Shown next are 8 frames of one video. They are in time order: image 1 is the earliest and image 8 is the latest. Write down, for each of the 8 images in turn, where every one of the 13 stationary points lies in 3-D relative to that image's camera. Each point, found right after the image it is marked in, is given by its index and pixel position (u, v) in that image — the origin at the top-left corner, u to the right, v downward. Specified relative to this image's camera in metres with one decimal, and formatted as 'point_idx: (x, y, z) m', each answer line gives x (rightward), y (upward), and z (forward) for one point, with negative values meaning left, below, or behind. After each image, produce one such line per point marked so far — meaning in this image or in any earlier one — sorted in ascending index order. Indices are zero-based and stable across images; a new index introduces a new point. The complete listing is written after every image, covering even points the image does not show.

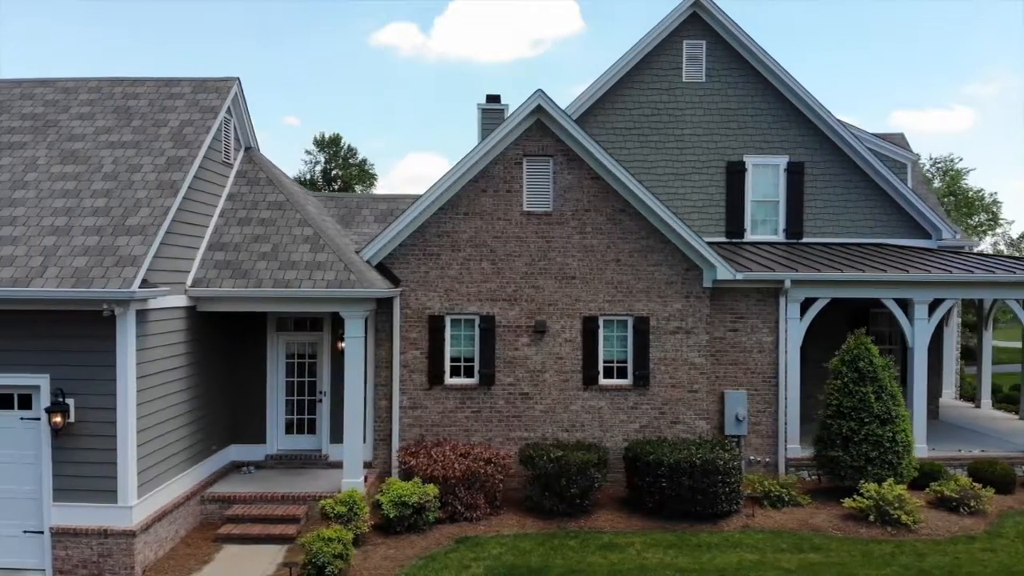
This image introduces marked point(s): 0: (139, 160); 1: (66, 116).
0: (-3.6, +1.2, +9.8) m
1: (-4.7, +1.8, +10.7) m
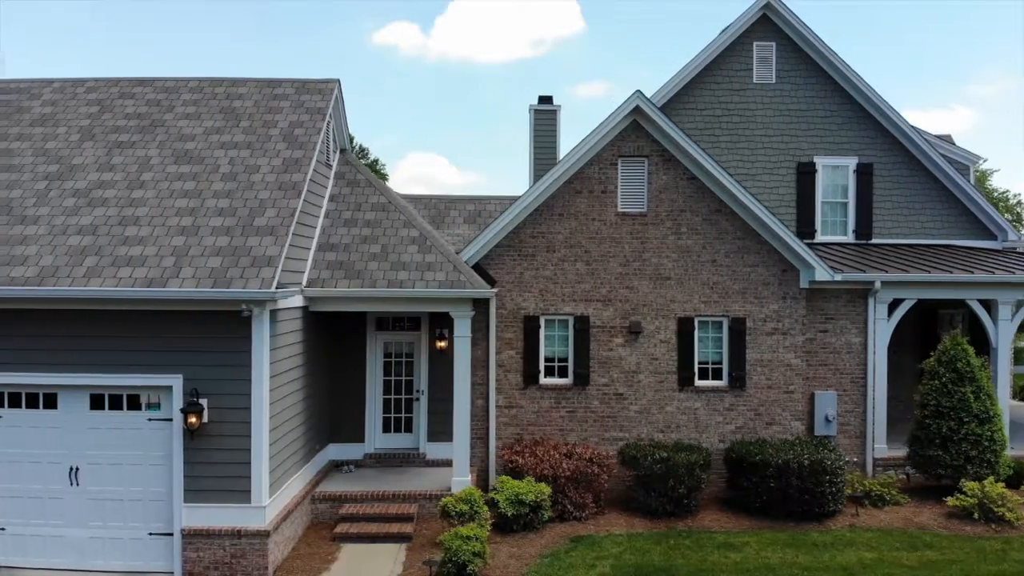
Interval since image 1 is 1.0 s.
0: (-2.5, +1.2, +9.8) m
1: (-3.6, +1.8, +10.7) m
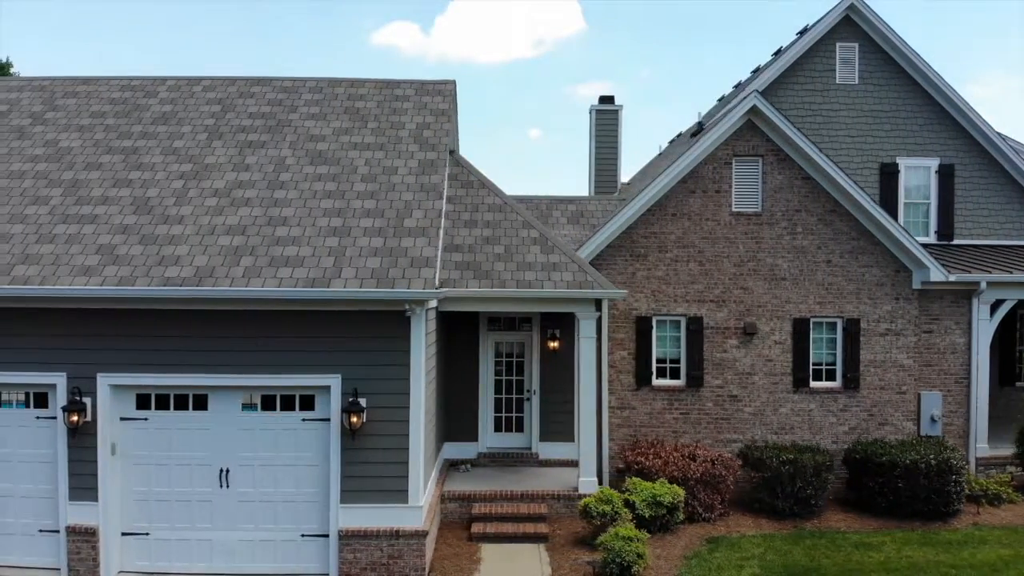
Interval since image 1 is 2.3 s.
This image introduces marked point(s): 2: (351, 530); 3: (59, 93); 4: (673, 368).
0: (-1.2, +1.2, +9.8) m
1: (-2.3, +1.8, +10.6) m
2: (-1.4, -2.1, +8.5) m
3: (-4.9, +2.1, +11.0) m
4: (+1.9, -0.9, +11.4) m
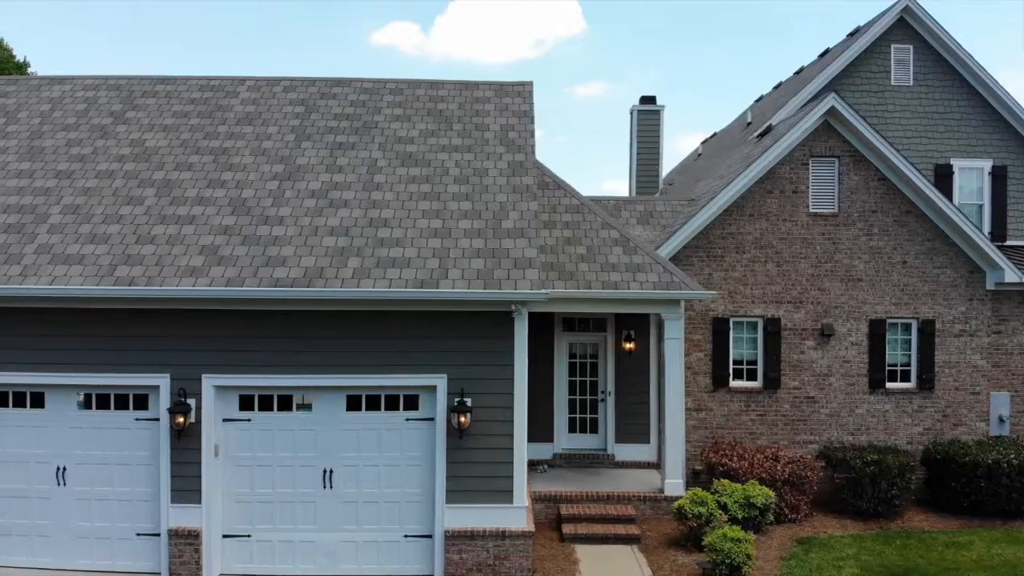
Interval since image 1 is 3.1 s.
0: (-0.3, +1.2, +9.8) m
1: (-1.4, +1.8, +10.6) m
2: (-0.5, -2.1, +8.5) m
3: (-4.1, +2.1, +10.9) m
4: (+2.7, -0.9, +11.4) m
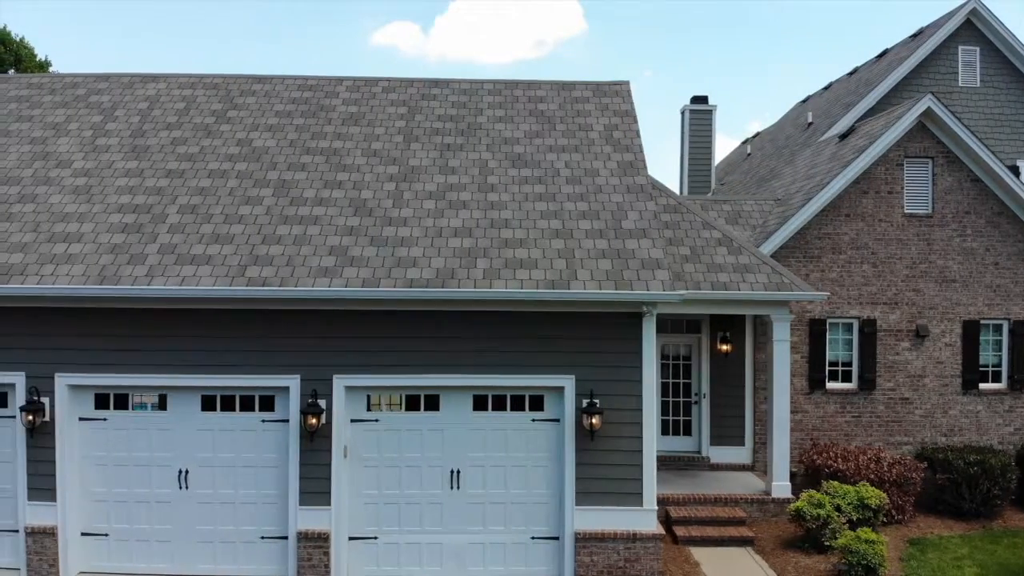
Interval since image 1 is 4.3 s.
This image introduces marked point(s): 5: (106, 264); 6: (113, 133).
0: (+0.8, +1.2, +9.7) m
1: (-0.3, +1.8, +10.6) m
2: (+0.6, -2.1, +8.4) m
3: (-3.0, +2.1, +10.8) m
4: (+3.8, -0.9, +11.5) m
5: (-3.4, +0.2, +8.4) m
6: (-4.0, +1.6, +10.1) m
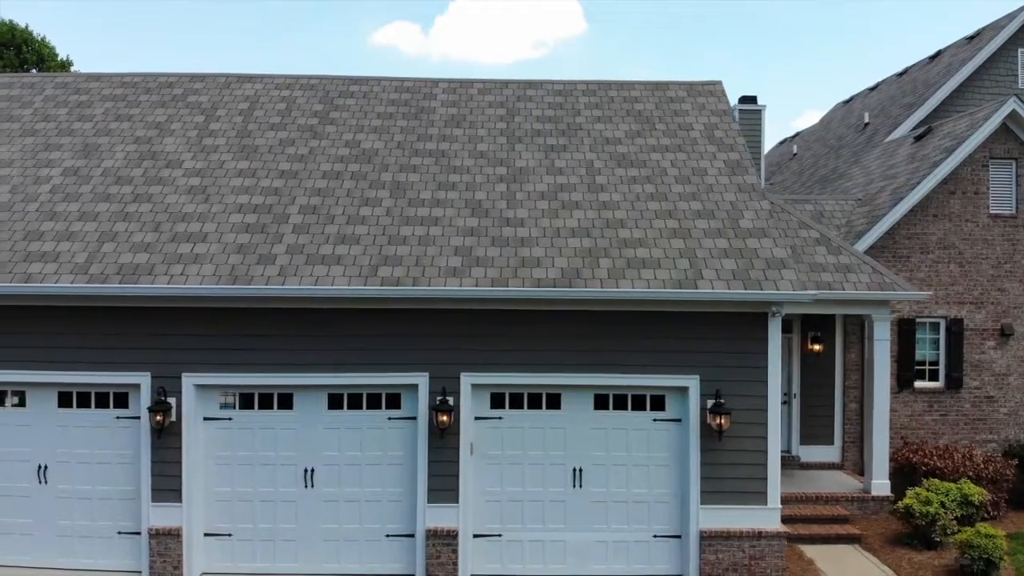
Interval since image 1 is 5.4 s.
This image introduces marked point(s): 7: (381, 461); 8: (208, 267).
0: (+1.9, +1.2, +9.8) m
1: (+0.7, +1.8, +10.6) m
2: (+1.7, -2.1, +8.5) m
3: (-1.9, +2.1, +10.8) m
4: (+4.8, -0.9, +11.6) m
5: (-2.3, +0.2, +8.4) m
6: (-3.0, +1.6, +10.1) m
7: (-1.2, -1.5, +8.7) m
8: (-2.5, +0.2, +8.4) m
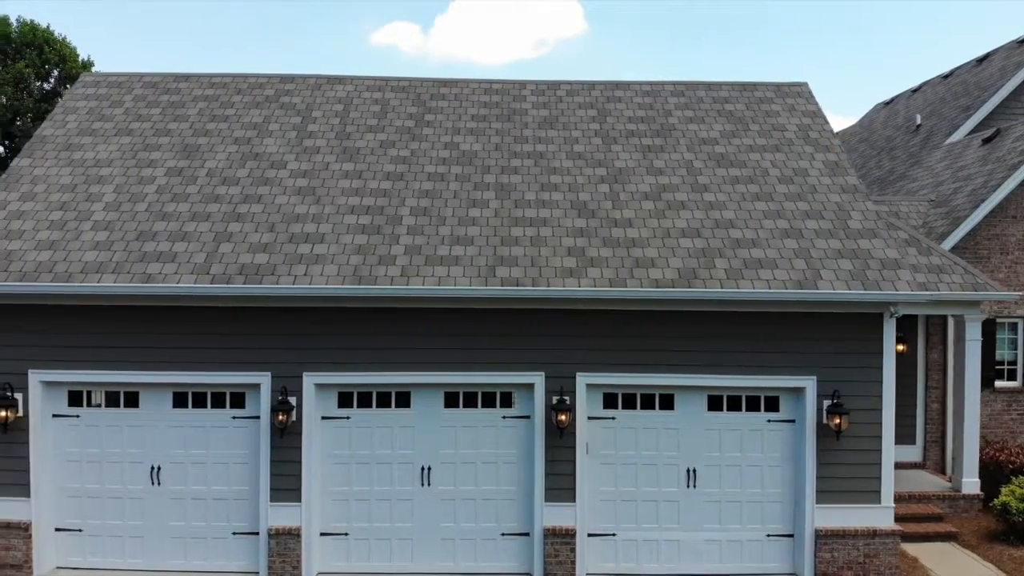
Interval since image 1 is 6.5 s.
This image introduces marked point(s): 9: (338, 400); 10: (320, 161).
0: (+2.9, +1.2, +9.9) m
1: (+1.7, +1.8, +10.7) m
2: (+2.7, -2.1, +8.6) m
3: (-1.0, +2.1, +10.8) m
4: (+5.8, -0.9, +11.7) m
5: (-1.3, +0.2, +8.4) m
6: (-2.0, +1.6, +10.1) m
7: (-0.1, -1.5, +8.8) m
8: (-1.5, +0.2, +8.4) m
9: (-1.5, -1.0, +8.7) m
10: (-1.9, +1.2, +9.7) m
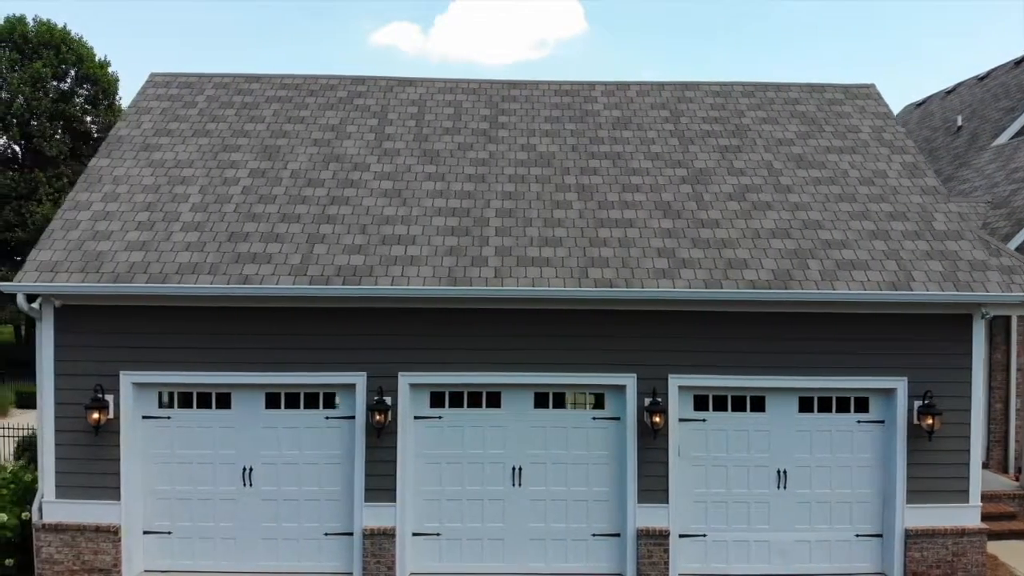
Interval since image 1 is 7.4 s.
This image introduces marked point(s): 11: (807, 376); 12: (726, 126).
0: (+3.7, +1.2, +10.0) m
1: (+2.5, +1.8, +10.7) m
2: (+3.6, -2.1, +8.6) m
3: (-0.2, +2.1, +10.9) m
4: (+6.6, -1.0, +11.8) m
5: (-0.5, +0.2, +8.5) m
6: (-1.2, +1.5, +10.1) m
7: (+0.7, -1.5, +8.8) m
8: (-0.7, +0.2, +8.4) m
9: (-0.7, -1.0, +8.7) m
10: (-1.1, +1.2, +9.7) m
11: (+2.6, -0.8, +8.7) m
12: (+2.3, +1.7, +10.5) m
